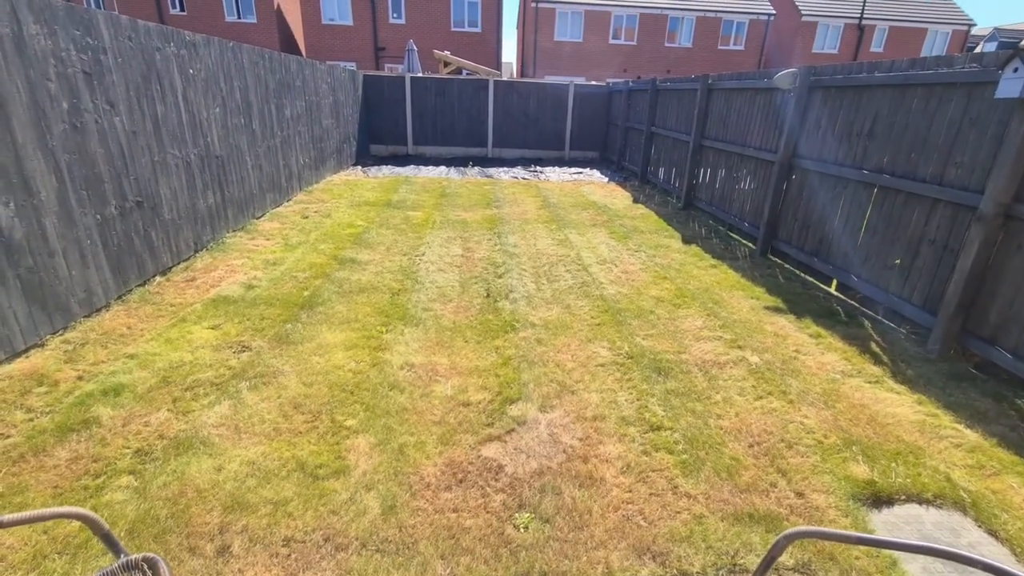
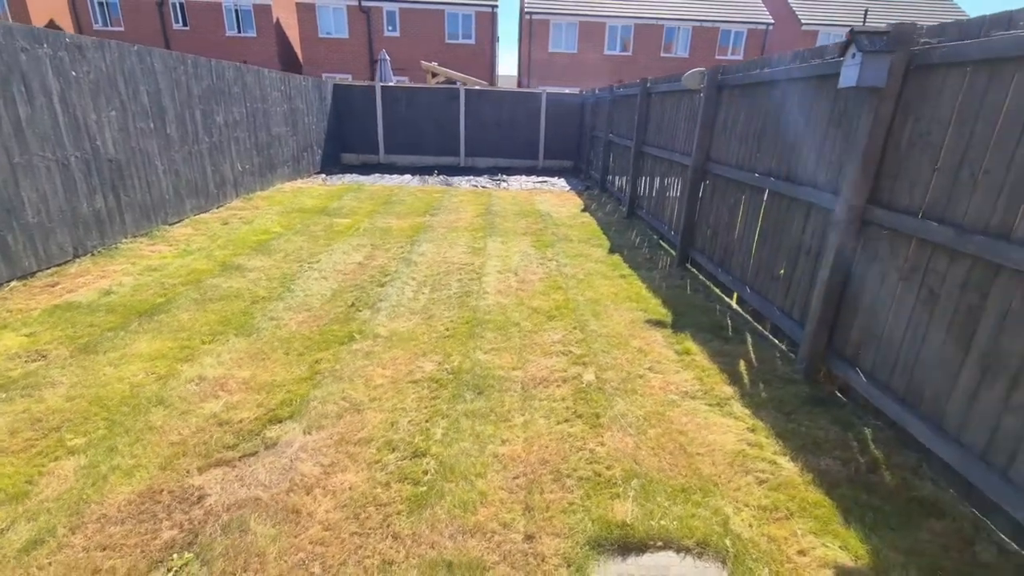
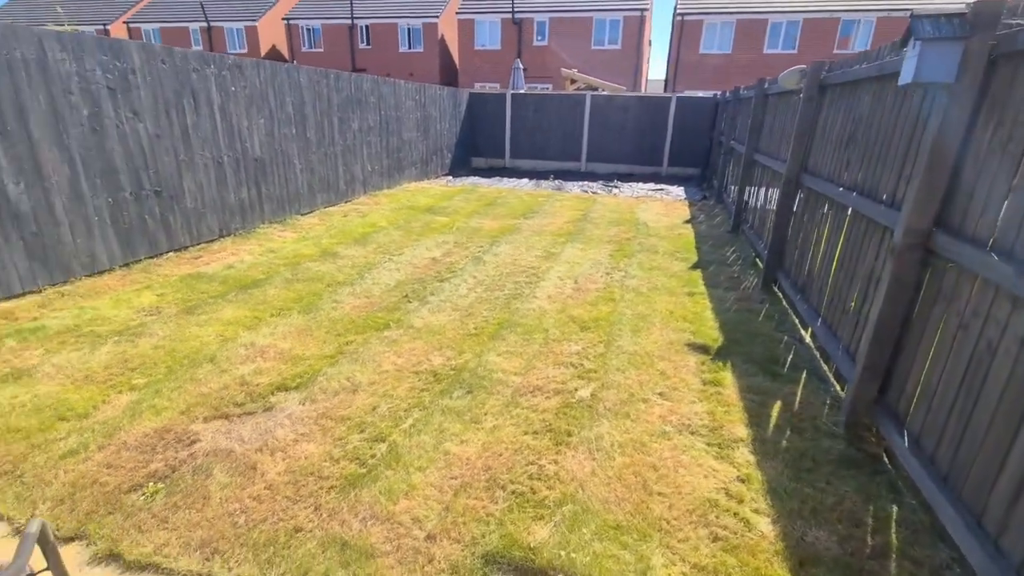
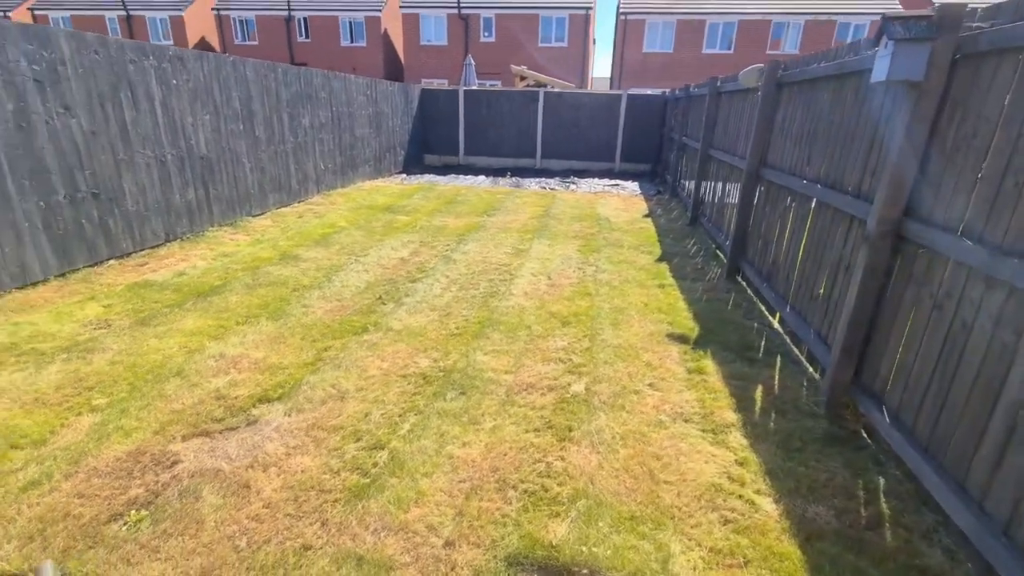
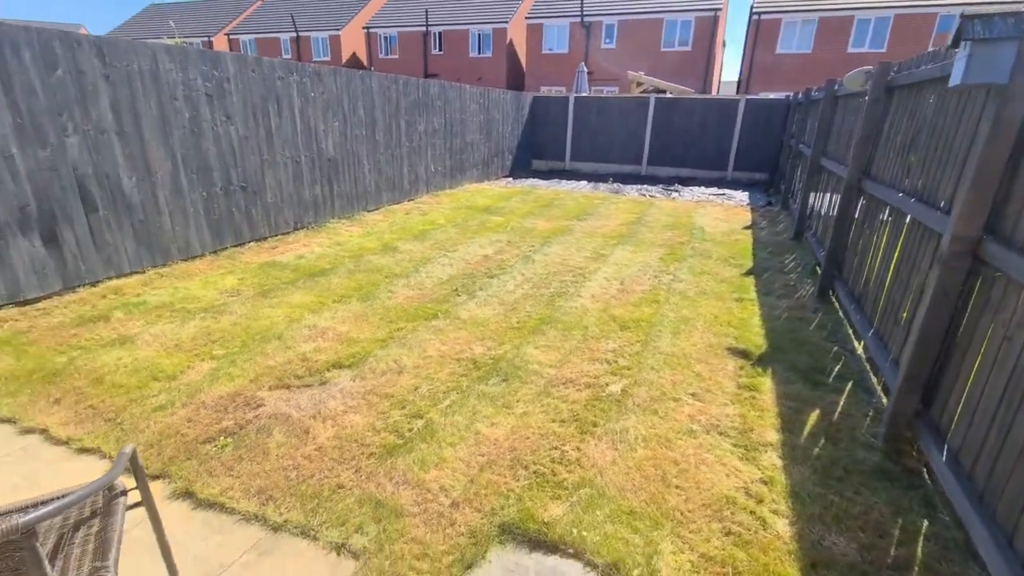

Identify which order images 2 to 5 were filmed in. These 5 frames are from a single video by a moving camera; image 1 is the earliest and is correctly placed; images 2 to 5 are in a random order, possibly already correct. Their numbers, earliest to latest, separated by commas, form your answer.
2, 4, 3, 5
